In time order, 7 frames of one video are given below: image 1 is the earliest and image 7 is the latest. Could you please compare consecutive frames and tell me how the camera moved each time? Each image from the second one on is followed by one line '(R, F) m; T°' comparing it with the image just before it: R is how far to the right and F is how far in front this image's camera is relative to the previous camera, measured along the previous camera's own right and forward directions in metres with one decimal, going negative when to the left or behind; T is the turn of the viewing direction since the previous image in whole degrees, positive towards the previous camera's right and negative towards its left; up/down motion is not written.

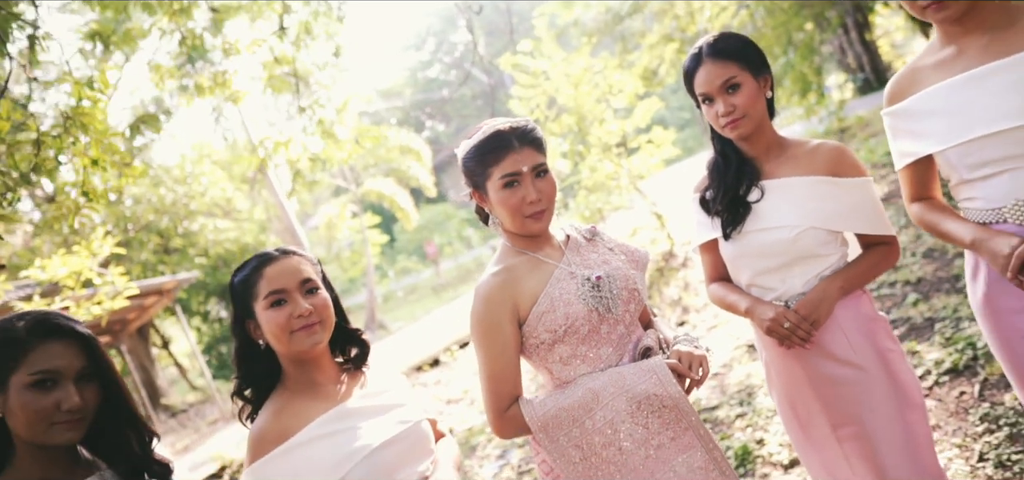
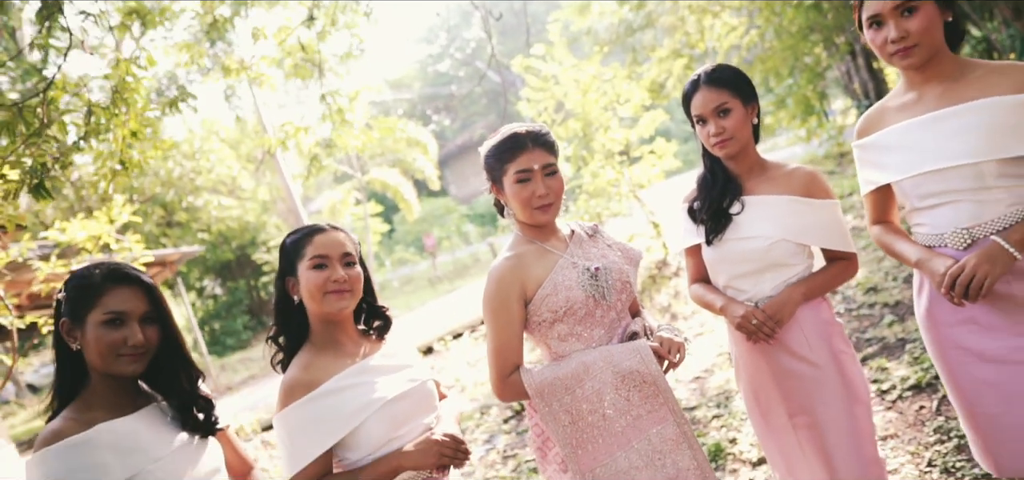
(0.0, -0.2) m; 0°
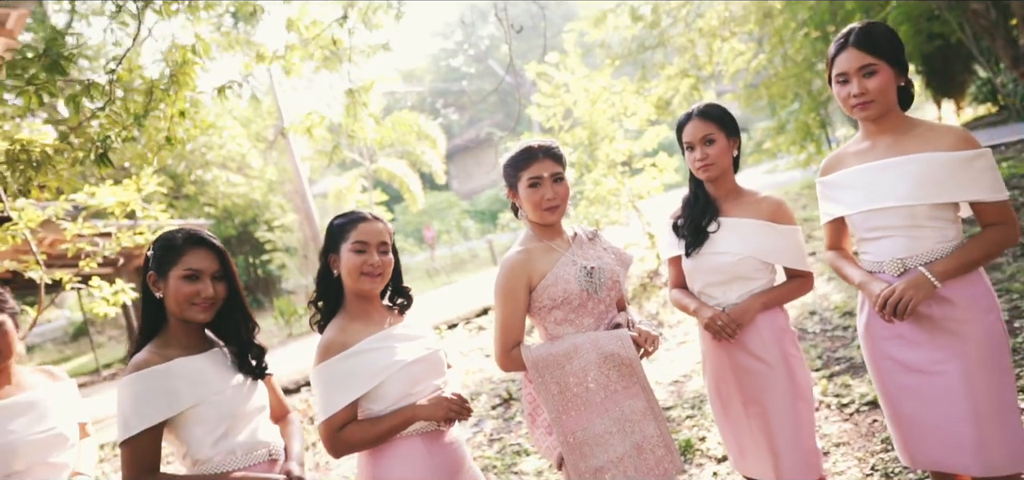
(0.0, -0.3) m; 0°
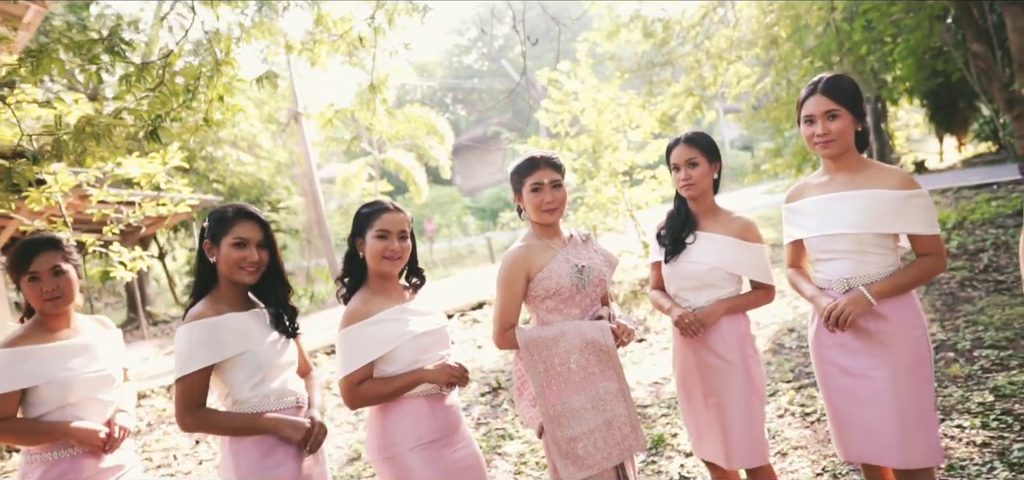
(0.0, -0.3) m; 0°
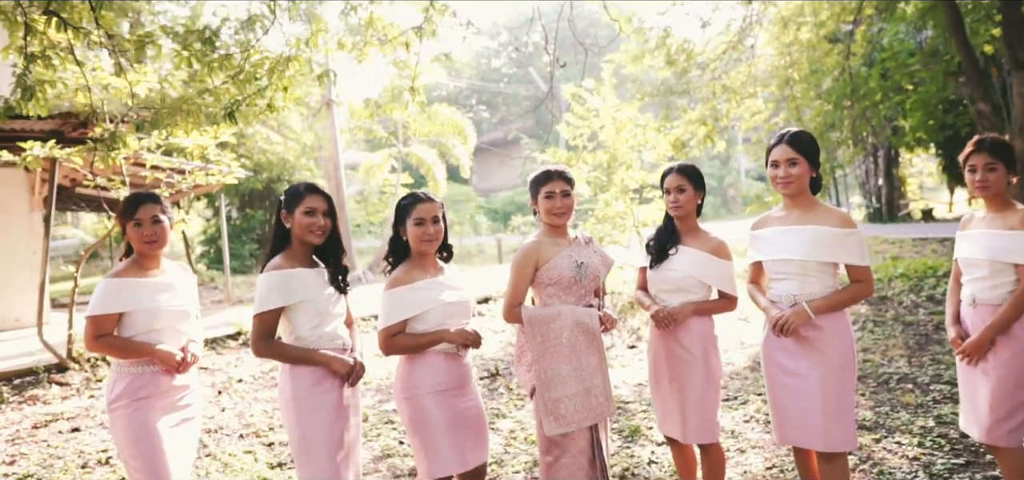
(0.0, -0.6) m; -1°
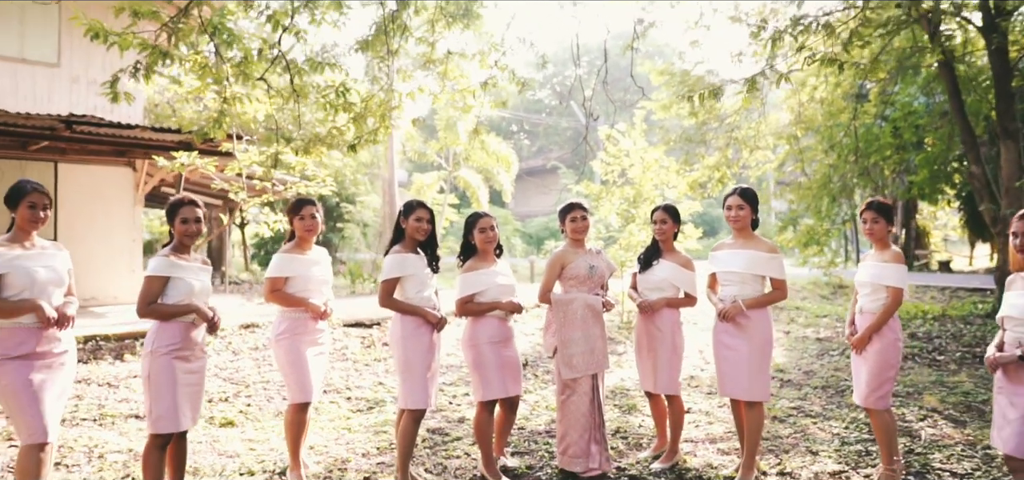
(0.0, -1.6) m; -3°
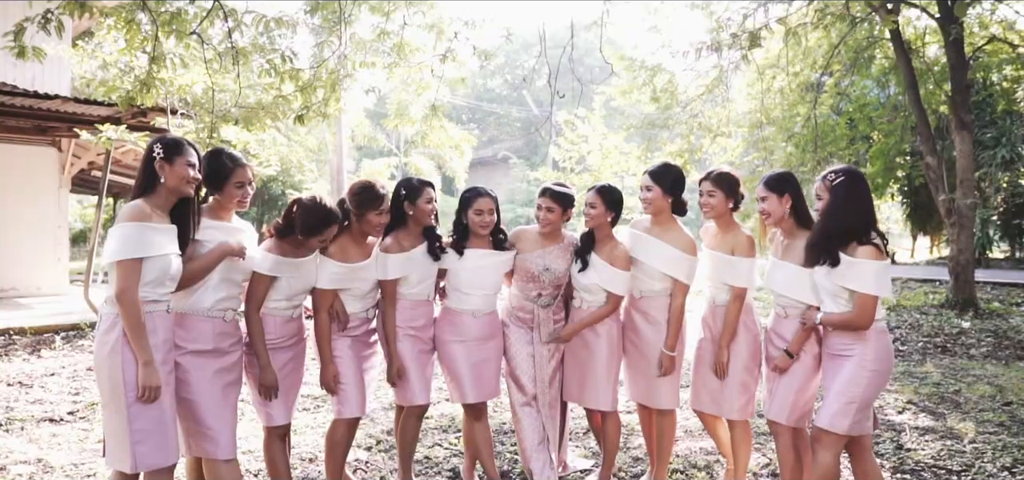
(-0.1, +0.5) m; +4°
